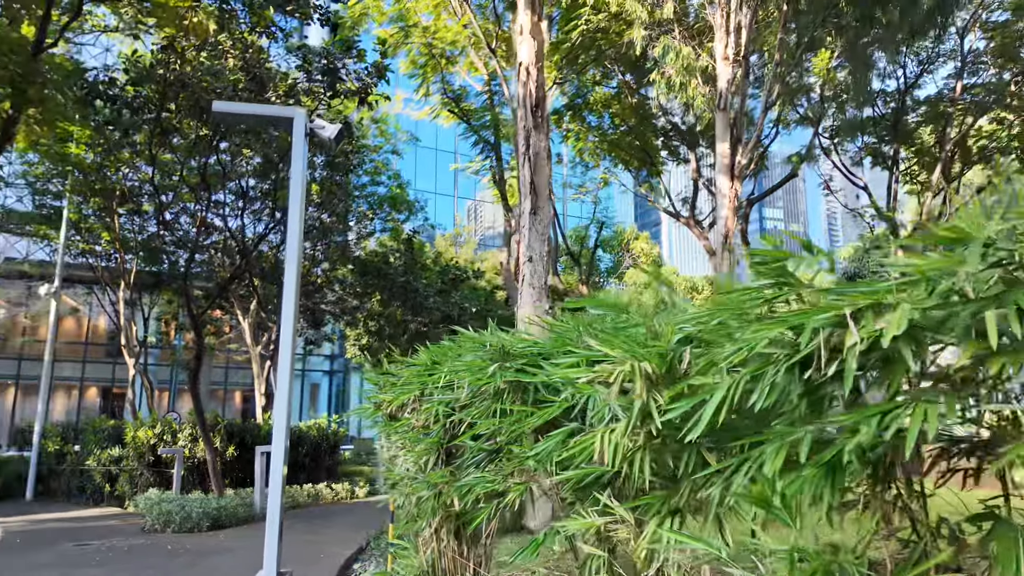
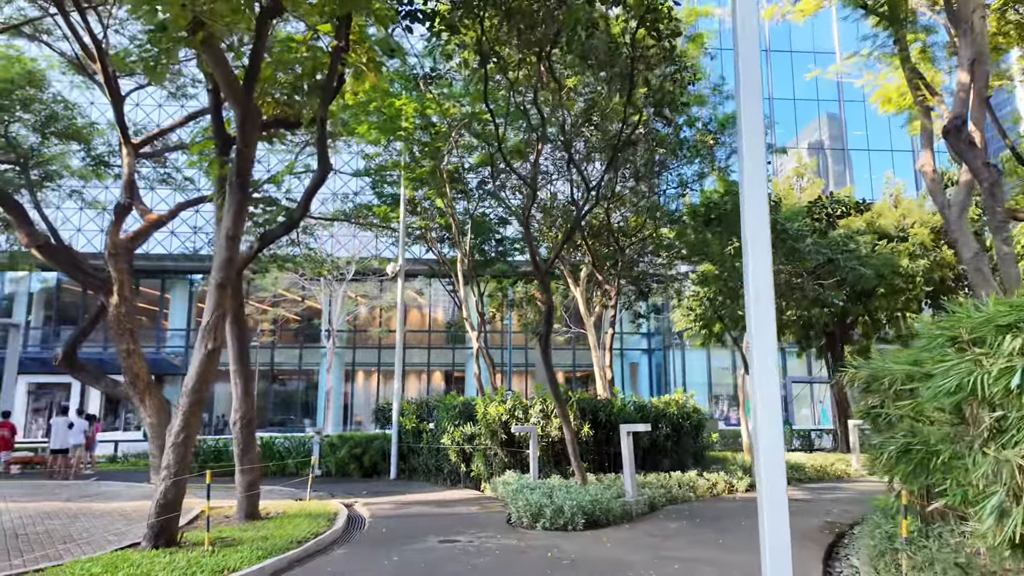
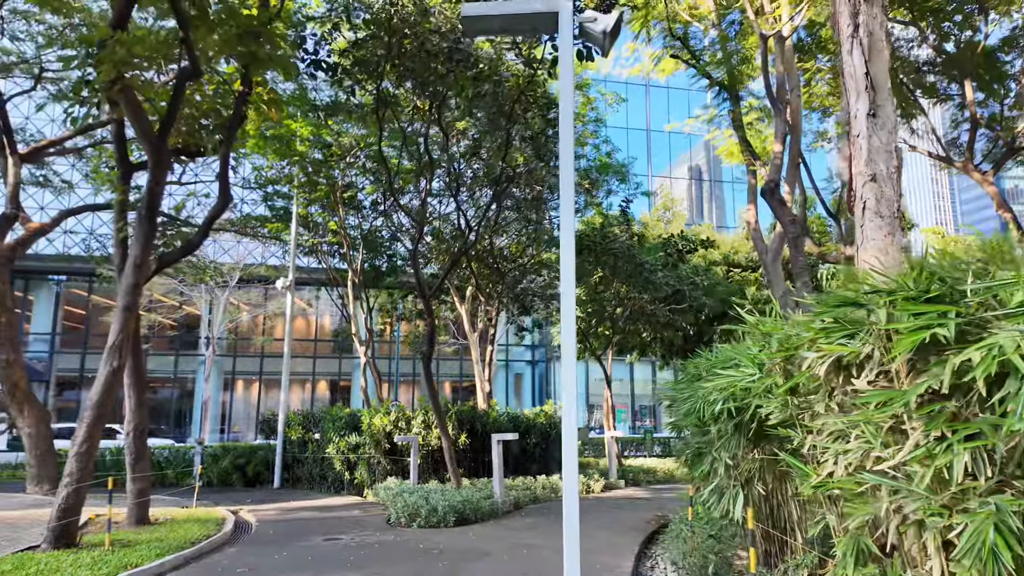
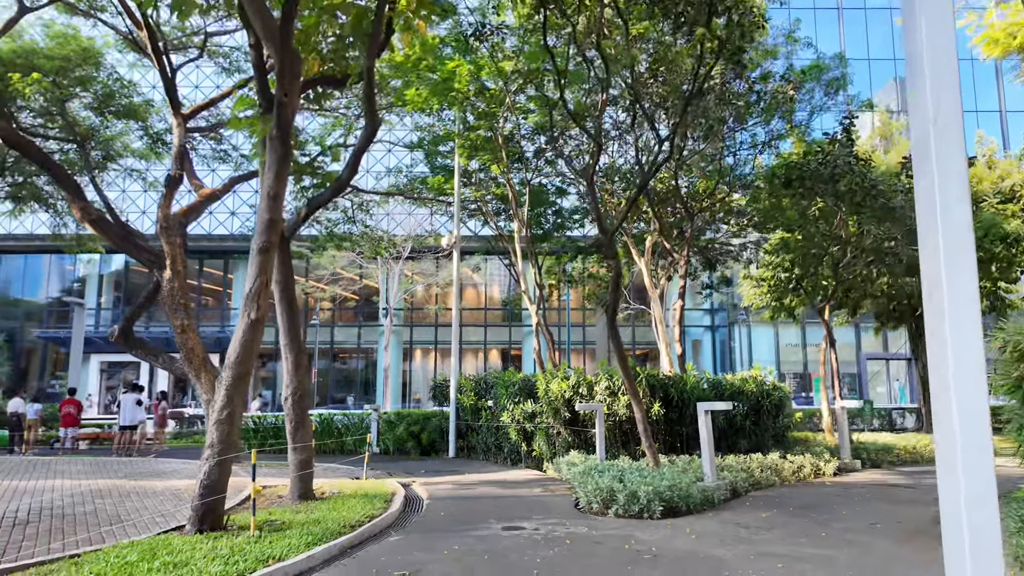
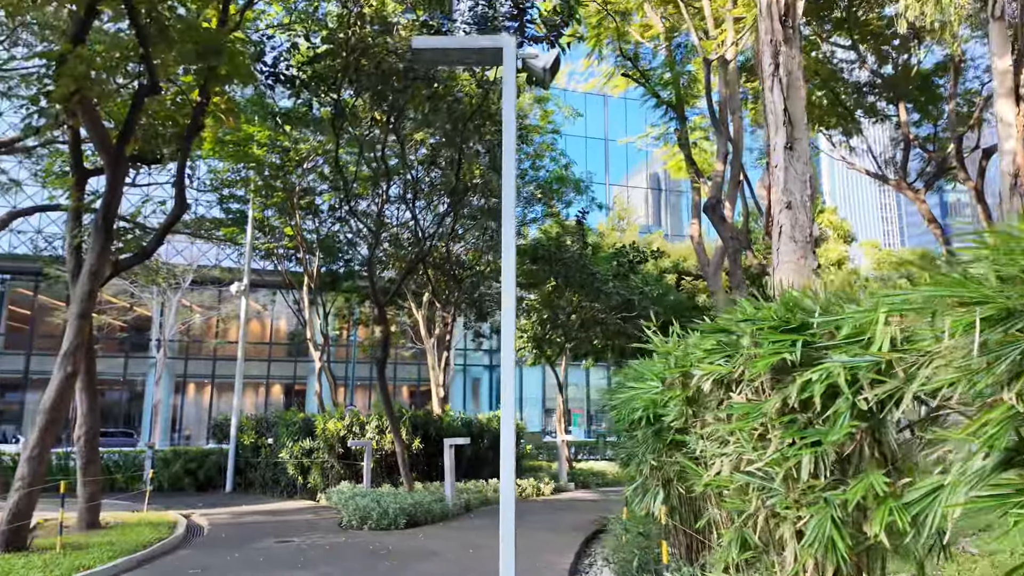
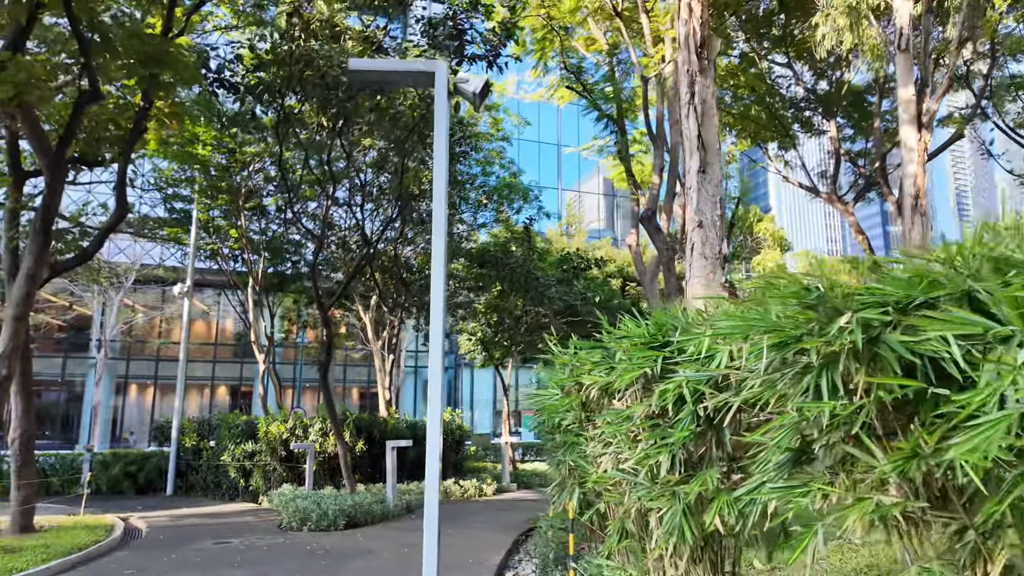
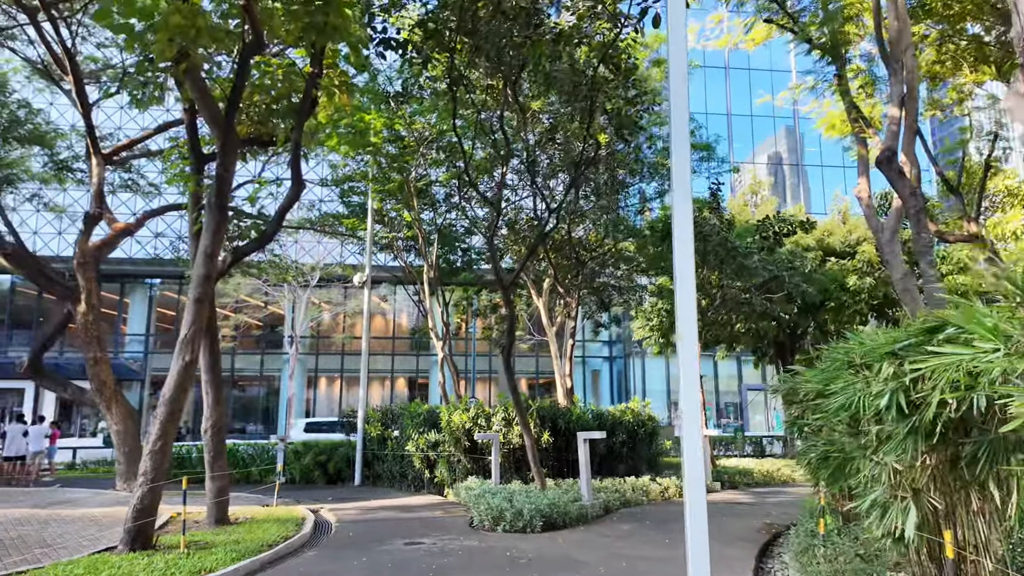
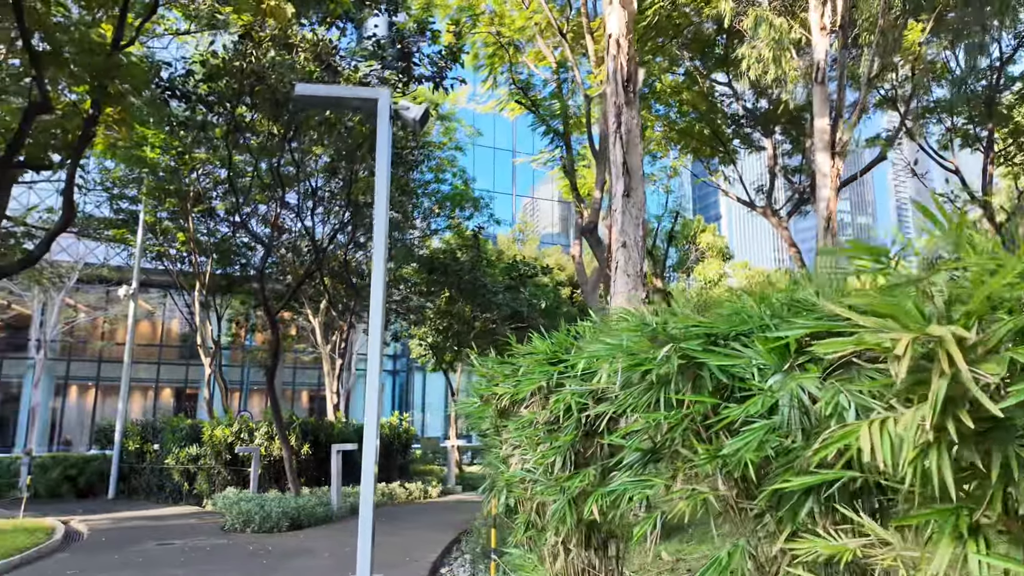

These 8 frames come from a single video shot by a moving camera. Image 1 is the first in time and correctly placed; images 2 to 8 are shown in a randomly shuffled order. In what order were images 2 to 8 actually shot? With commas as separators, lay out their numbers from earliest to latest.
8, 6, 5, 3, 7, 2, 4
